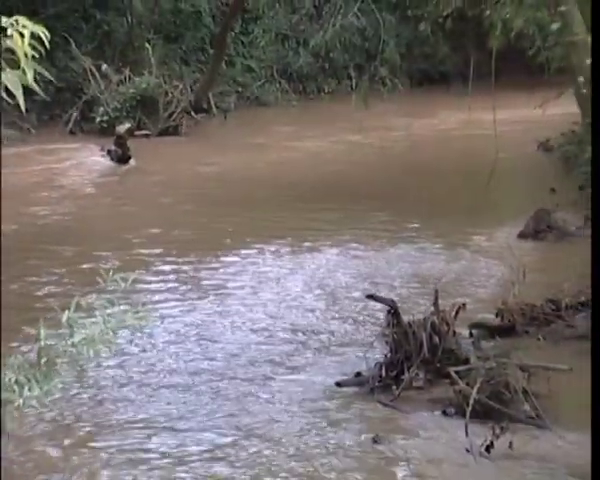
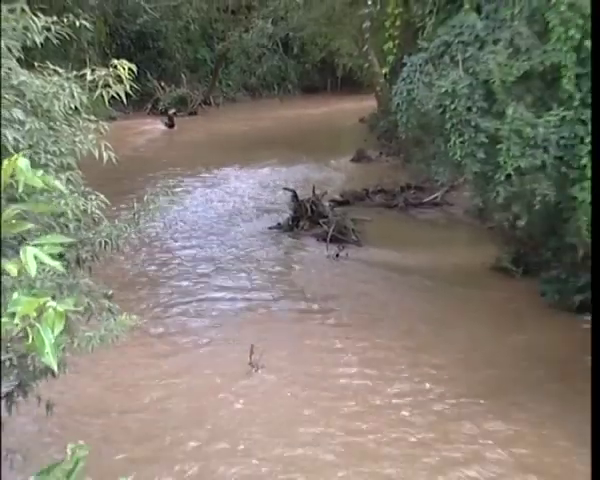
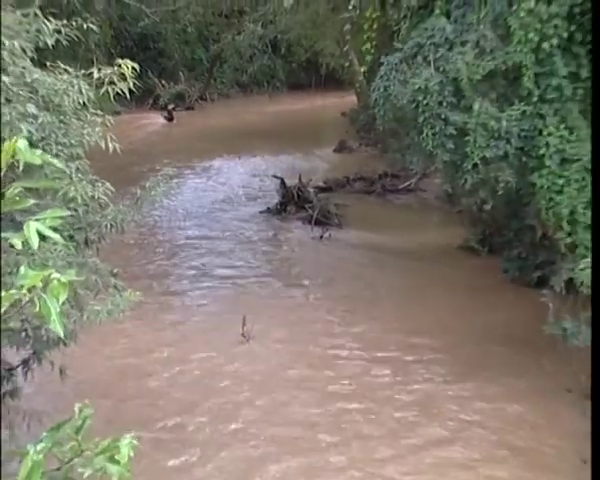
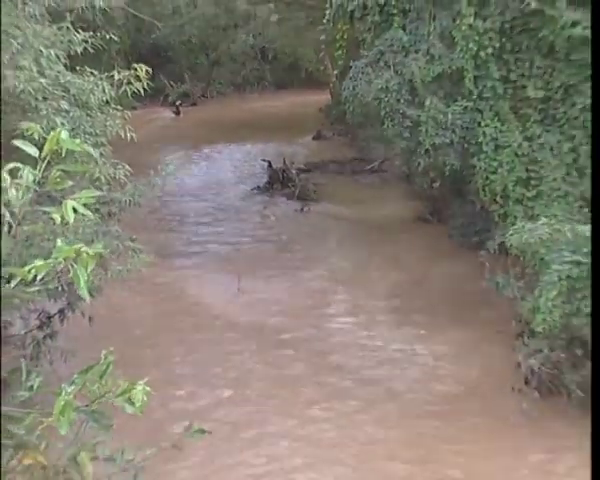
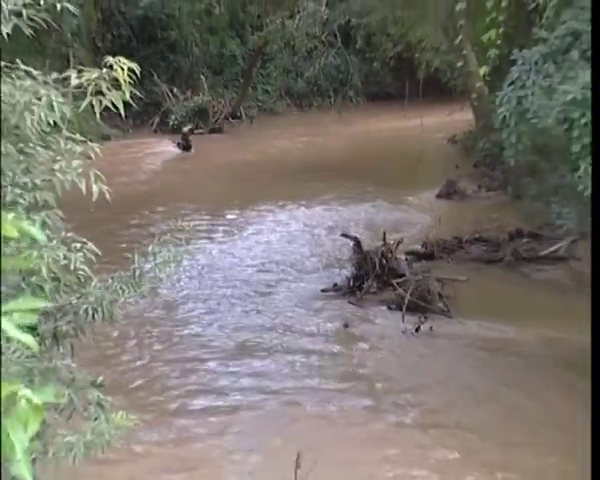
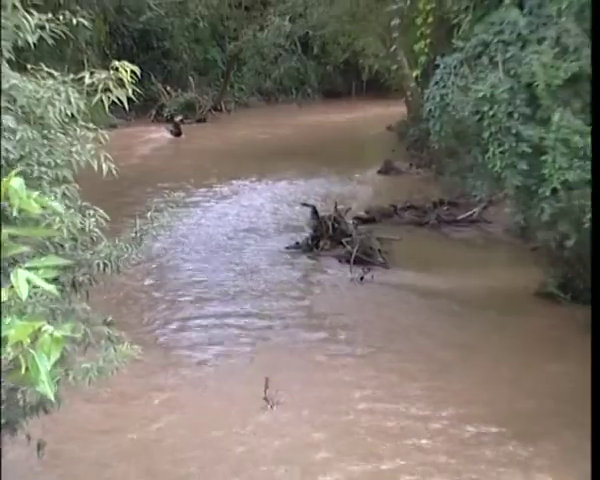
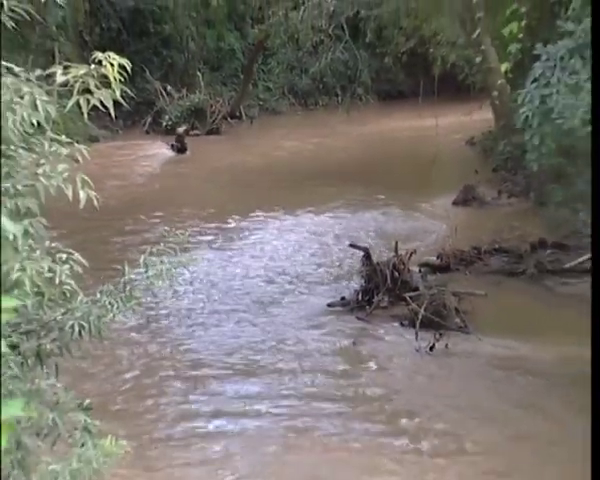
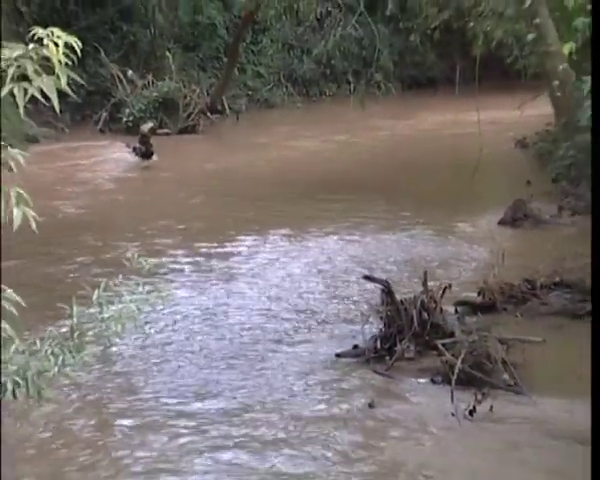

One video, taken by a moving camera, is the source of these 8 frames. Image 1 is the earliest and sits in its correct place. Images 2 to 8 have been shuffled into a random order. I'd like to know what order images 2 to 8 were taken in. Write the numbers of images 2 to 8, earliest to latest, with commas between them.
8, 7, 5, 6, 2, 3, 4
